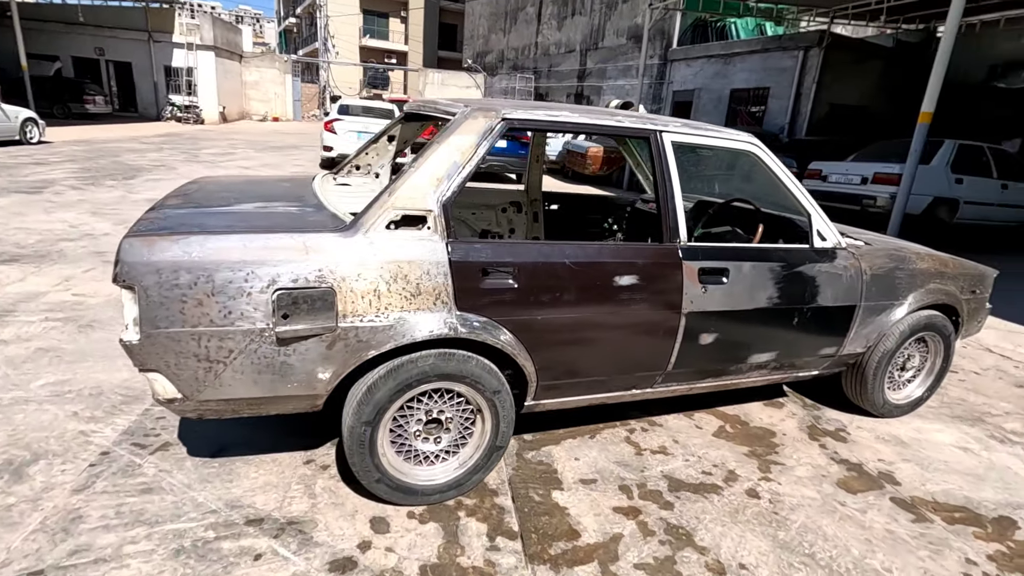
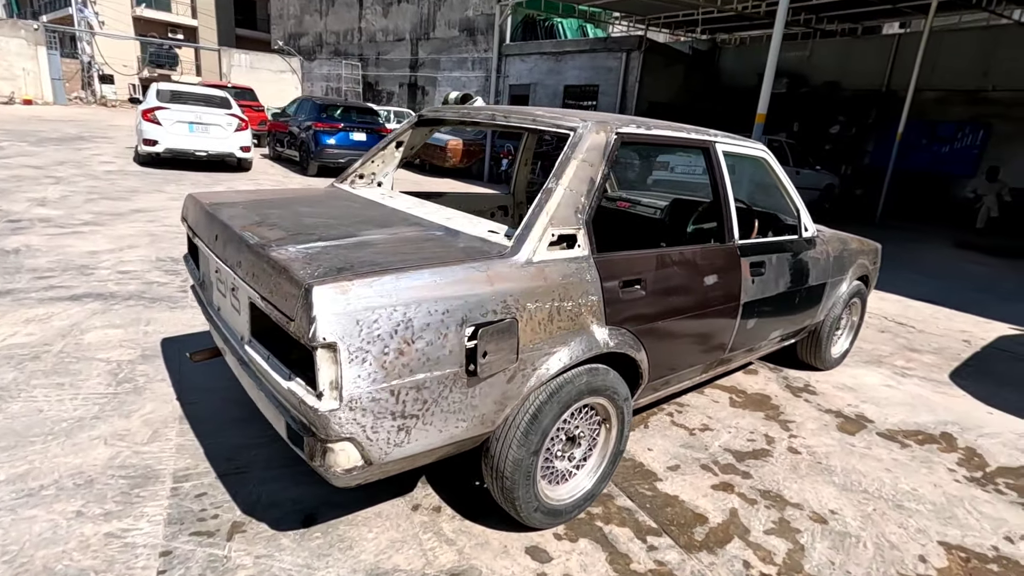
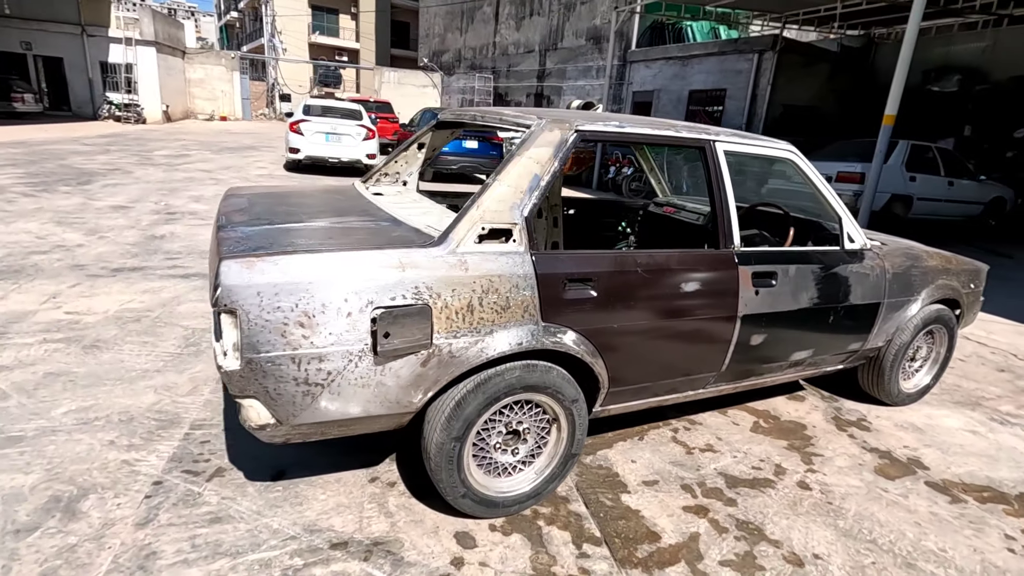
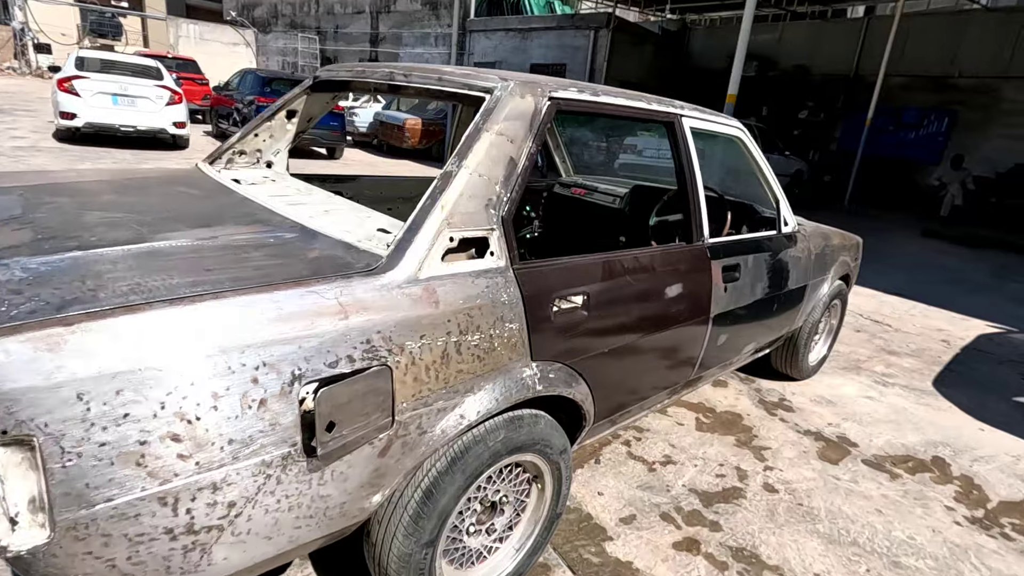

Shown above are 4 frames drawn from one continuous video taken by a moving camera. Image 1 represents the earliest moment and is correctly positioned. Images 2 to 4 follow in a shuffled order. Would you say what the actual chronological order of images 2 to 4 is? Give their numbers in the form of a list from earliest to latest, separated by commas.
3, 2, 4
